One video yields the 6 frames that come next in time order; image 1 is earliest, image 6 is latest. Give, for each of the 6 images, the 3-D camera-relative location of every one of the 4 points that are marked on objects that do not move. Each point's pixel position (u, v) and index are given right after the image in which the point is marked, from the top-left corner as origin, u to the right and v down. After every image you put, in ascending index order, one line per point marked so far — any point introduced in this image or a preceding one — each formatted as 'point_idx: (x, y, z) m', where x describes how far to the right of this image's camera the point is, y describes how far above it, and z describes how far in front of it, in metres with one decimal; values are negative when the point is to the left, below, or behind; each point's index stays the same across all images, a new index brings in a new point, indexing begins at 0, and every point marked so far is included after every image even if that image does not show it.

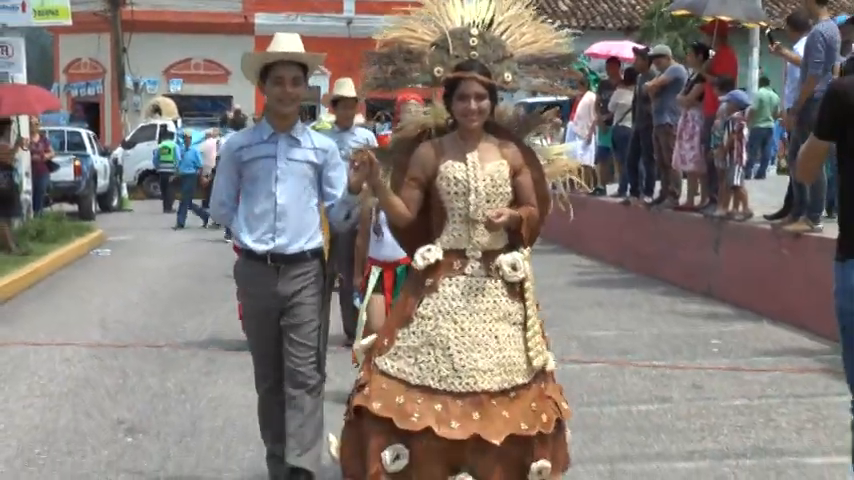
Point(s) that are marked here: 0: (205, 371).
0: (-1.1, -0.6, +6.4) m
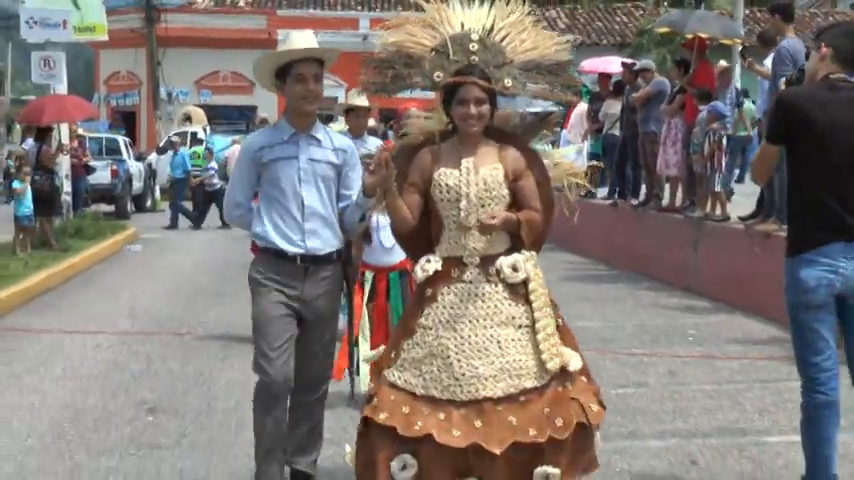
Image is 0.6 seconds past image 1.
0: (-1.0, -0.6, +6.9) m
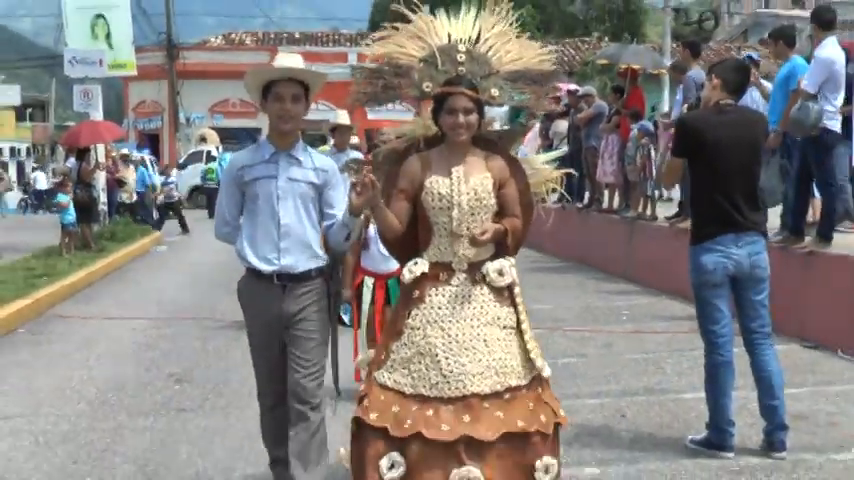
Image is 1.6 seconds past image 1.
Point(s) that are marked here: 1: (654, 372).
0: (-1.2, -0.6, +8.2) m
1: (+1.2, -0.7, +7.0) m
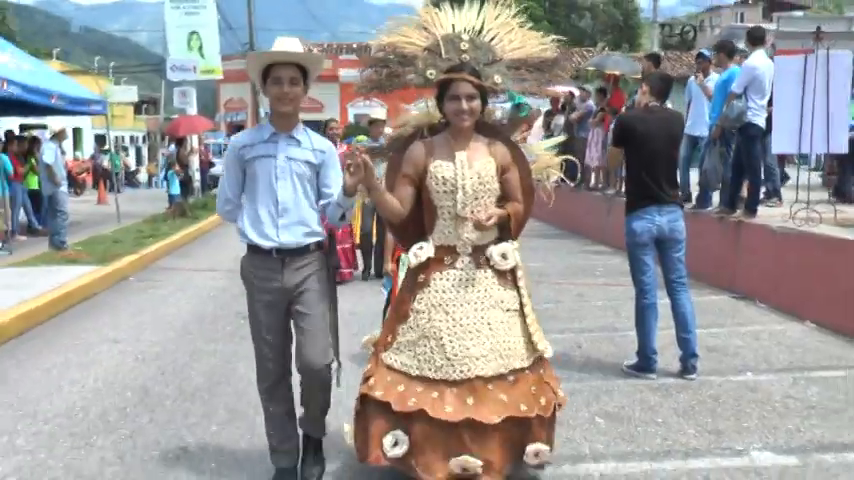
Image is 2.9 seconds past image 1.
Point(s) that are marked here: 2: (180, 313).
0: (-1.0, -0.4, +10.2) m
1: (+1.2, -0.5, +8.8) m
2: (-1.7, -0.5, +9.5) m
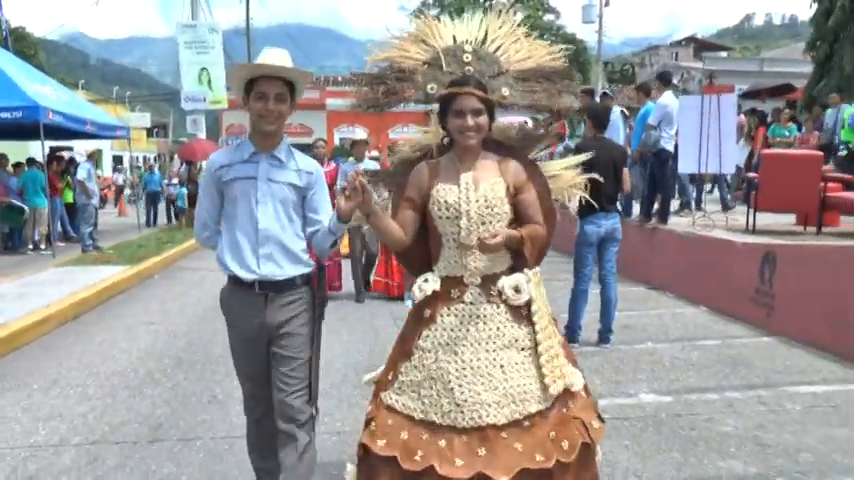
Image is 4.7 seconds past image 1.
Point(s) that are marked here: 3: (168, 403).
0: (-1.2, -0.4, +12.1) m
1: (+1.0, -0.5, +10.8) m
2: (-1.9, -0.5, +11.3) m
3: (-1.3, -0.8, +6.6) m
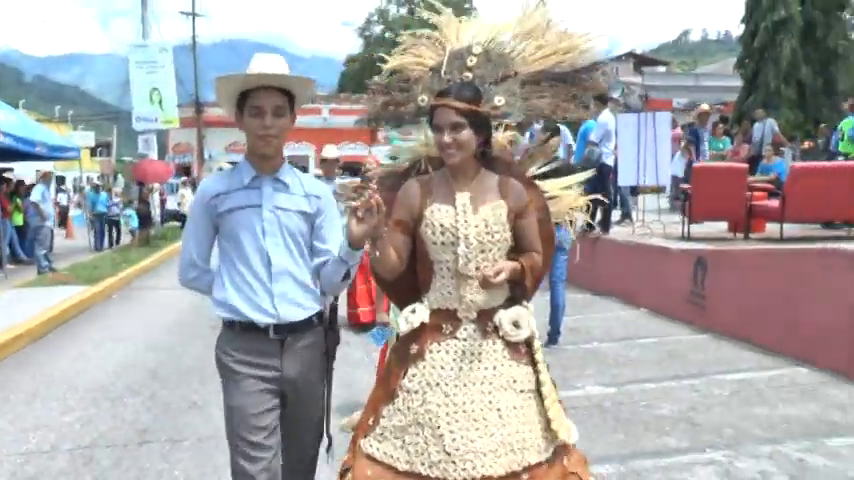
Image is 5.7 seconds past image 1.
0: (-1.6, -0.6, +12.7) m
1: (+0.6, -0.6, +11.4) m
2: (-2.3, -0.7, +11.9) m
3: (-1.4, -0.9, +7.1) m
